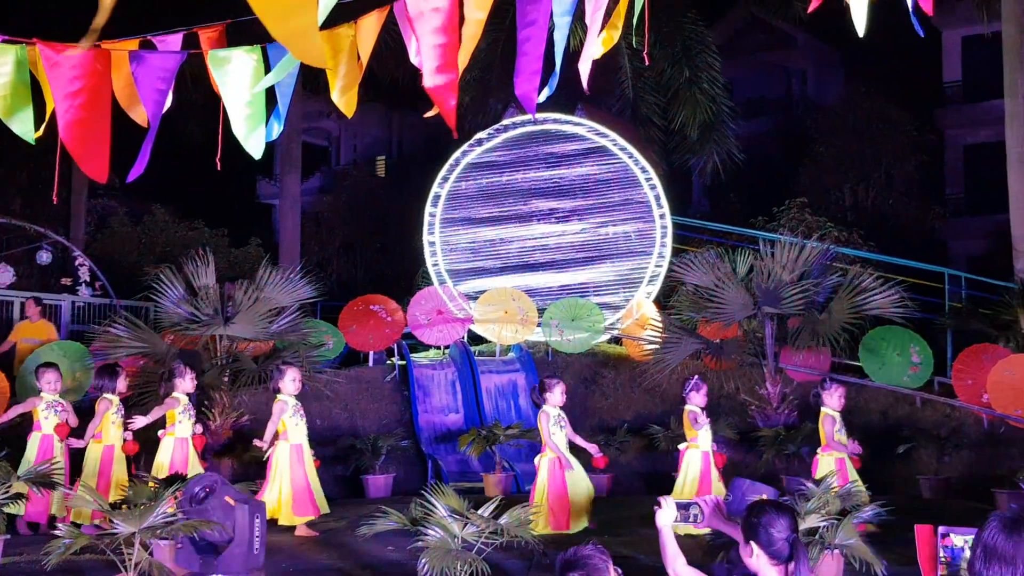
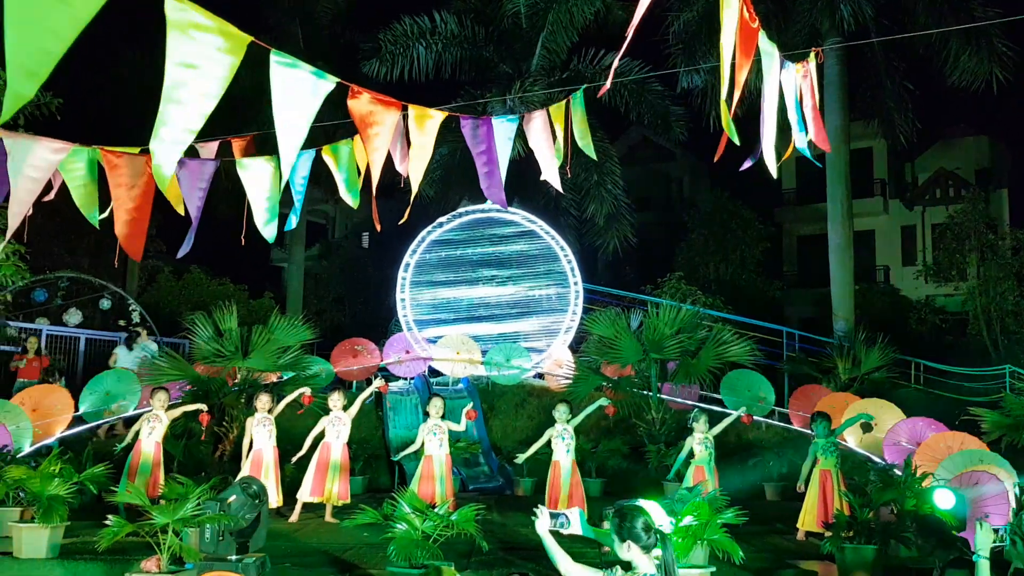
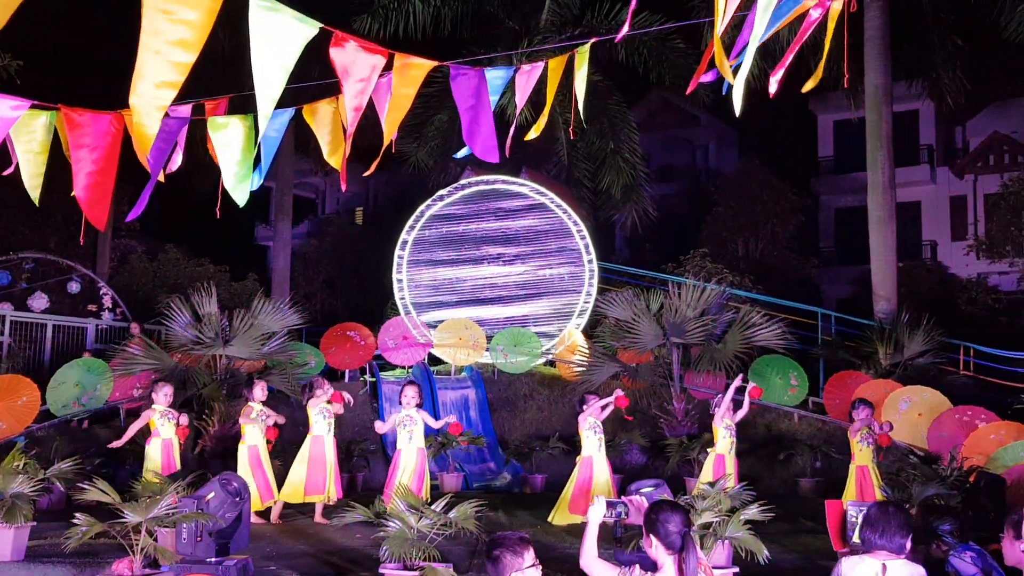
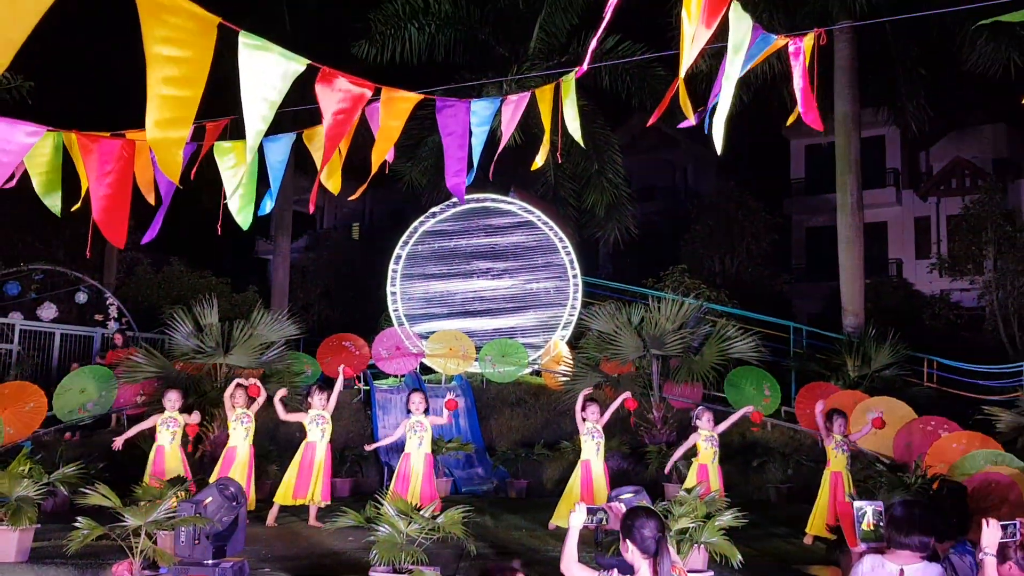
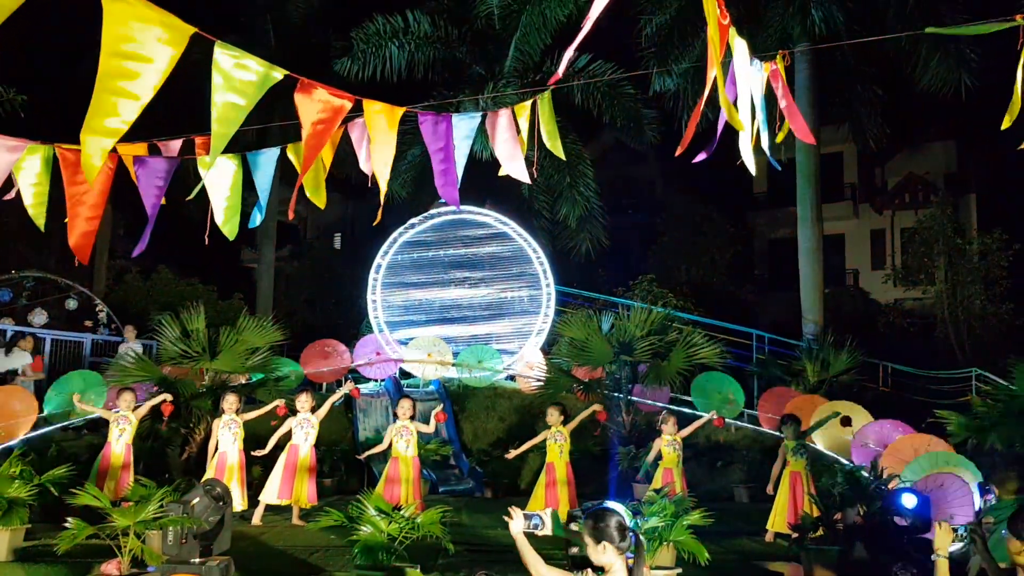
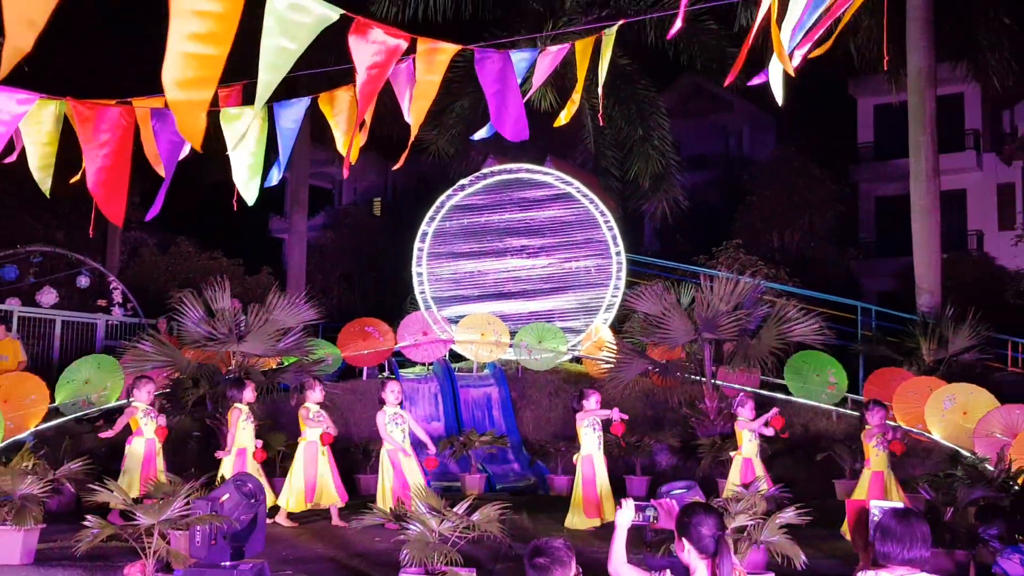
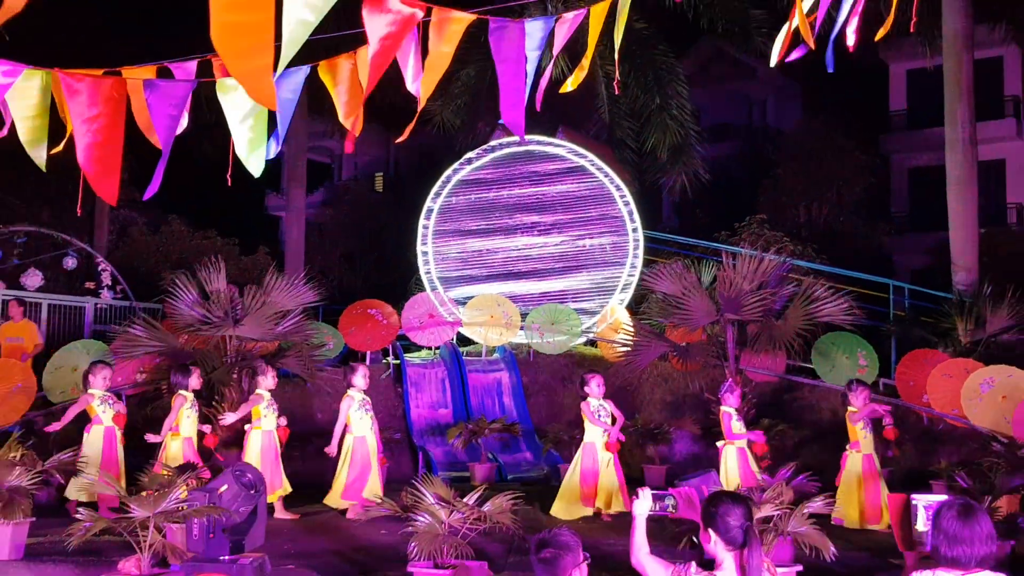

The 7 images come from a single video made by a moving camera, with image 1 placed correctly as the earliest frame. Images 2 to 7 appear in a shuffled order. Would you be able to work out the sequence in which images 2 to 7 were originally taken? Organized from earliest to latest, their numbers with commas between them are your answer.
7, 6, 3, 4, 5, 2
